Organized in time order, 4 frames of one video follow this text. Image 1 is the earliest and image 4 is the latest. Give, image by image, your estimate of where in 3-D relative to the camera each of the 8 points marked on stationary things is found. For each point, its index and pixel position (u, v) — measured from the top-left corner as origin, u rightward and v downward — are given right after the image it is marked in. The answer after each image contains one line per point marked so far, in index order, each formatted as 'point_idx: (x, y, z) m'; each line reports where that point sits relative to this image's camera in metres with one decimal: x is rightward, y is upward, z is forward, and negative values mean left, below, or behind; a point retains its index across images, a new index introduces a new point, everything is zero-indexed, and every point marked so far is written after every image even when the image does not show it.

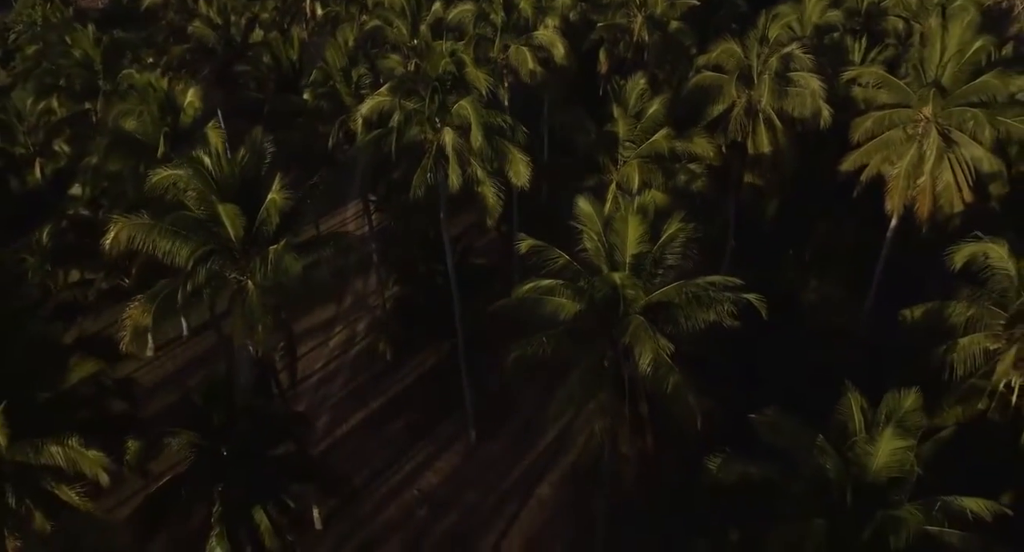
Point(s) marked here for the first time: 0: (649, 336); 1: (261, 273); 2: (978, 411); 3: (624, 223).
0: (+2.5, -1.1, +16.3) m
1: (-5.0, 0.0, +17.7) m
2: (+8.9, -2.6, +16.9) m
3: (+2.2, +1.2, +17.7) m
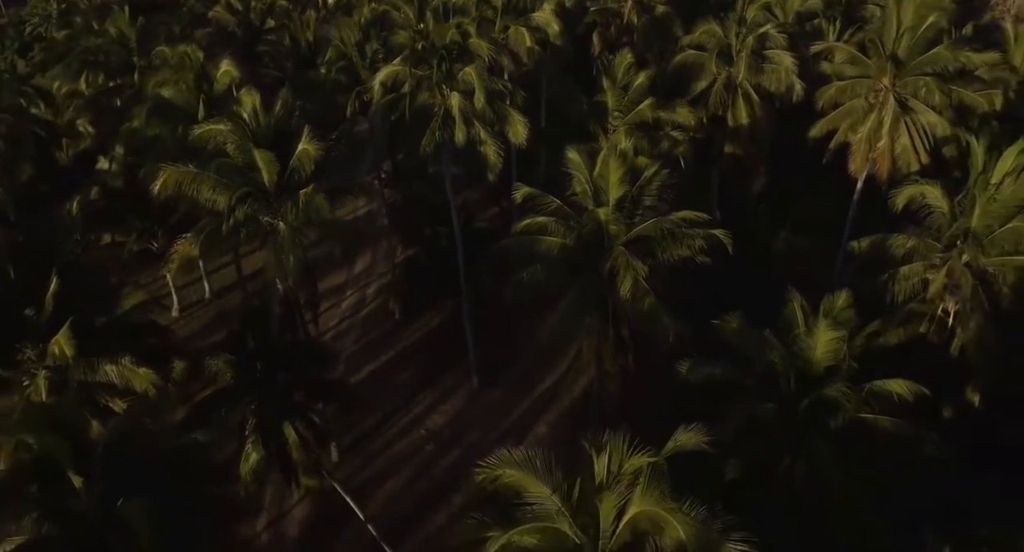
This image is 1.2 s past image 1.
0: (+2.5, +0.2, +18.9) m
1: (-5.0, +1.4, +20.3) m
2: (+8.9, -1.3, +19.4) m
3: (+2.2, +2.5, +20.3) m
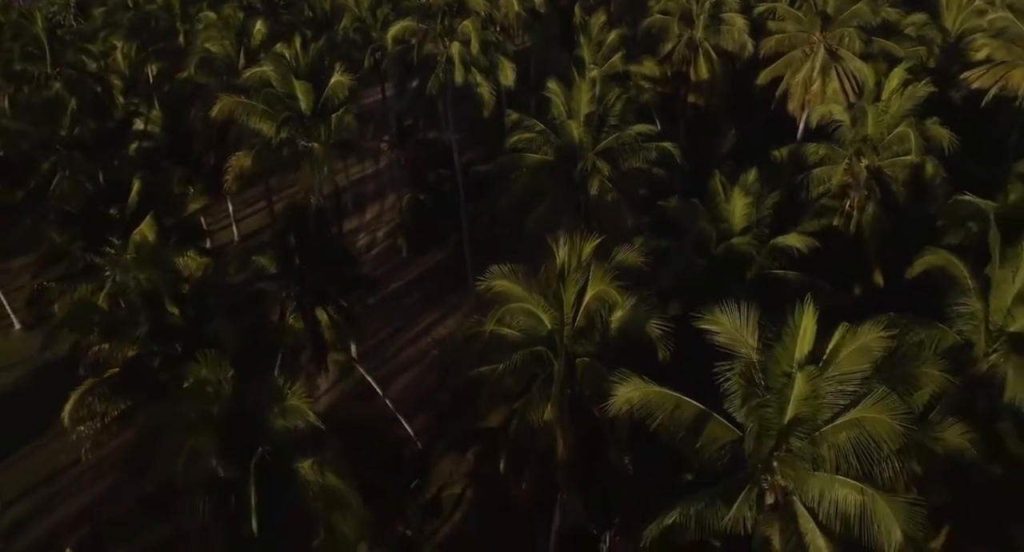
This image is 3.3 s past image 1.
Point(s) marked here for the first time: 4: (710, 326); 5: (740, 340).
0: (+2.3, +2.9, +23.7) m
1: (-5.3, +4.0, +25.1) m
2: (+8.6, +1.4, +24.2) m
3: (+1.9, +5.2, +25.1) m
4: (+3.2, -0.8, +14.3) m
5: (+3.6, -1.0, +14.0) m
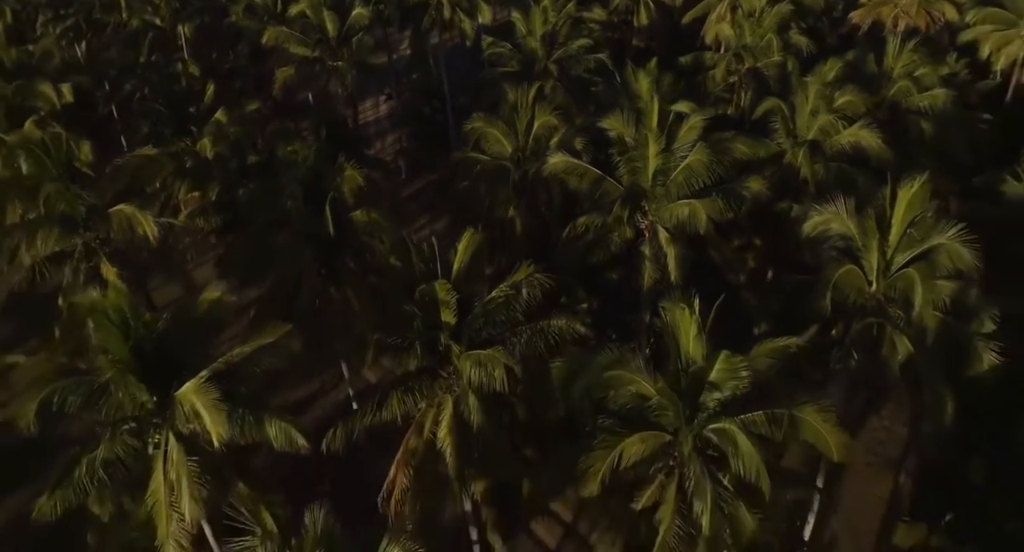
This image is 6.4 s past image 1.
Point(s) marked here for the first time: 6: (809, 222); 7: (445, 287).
0: (+1.3, +7.4, +32.1) m
1: (-6.2, +8.4, +33.4) m
2: (+7.8, +6.1, +32.7) m
3: (+1.0, +9.7, +33.5) m
4: (+2.4, +3.8, +22.7) m
5: (+2.8, +3.6, +22.4) m
6: (+5.9, +1.0, +17.7) m
7: (-1.4, -0.3, +18.0) m
